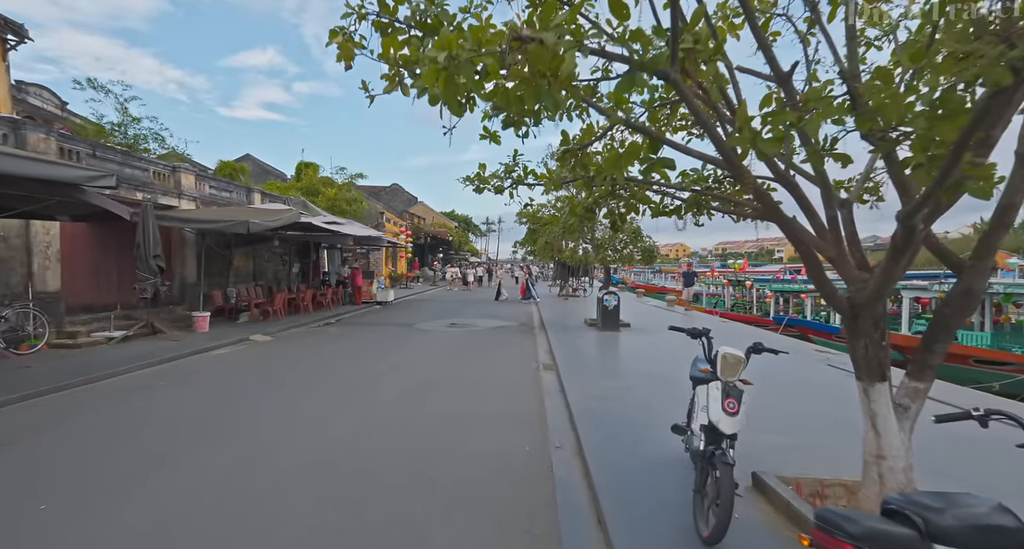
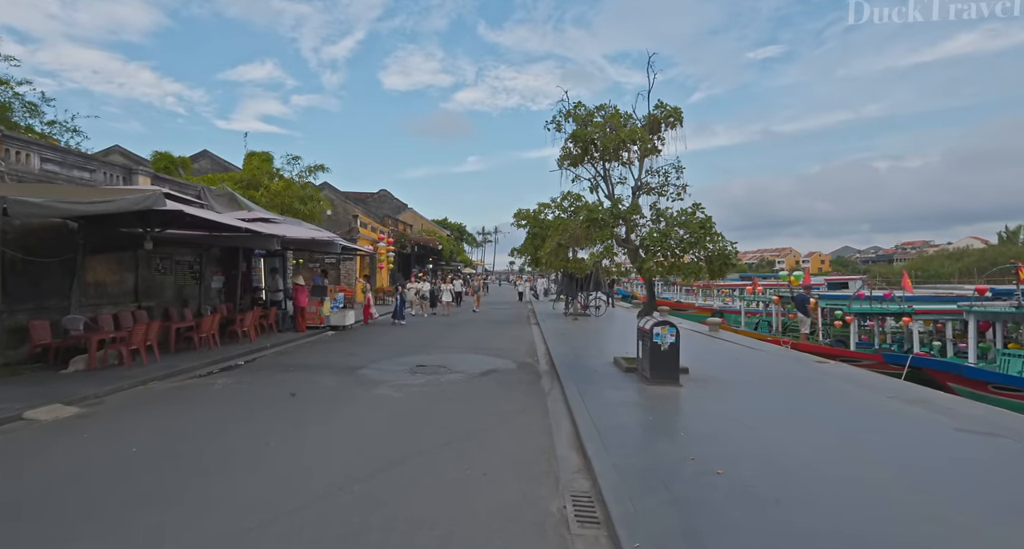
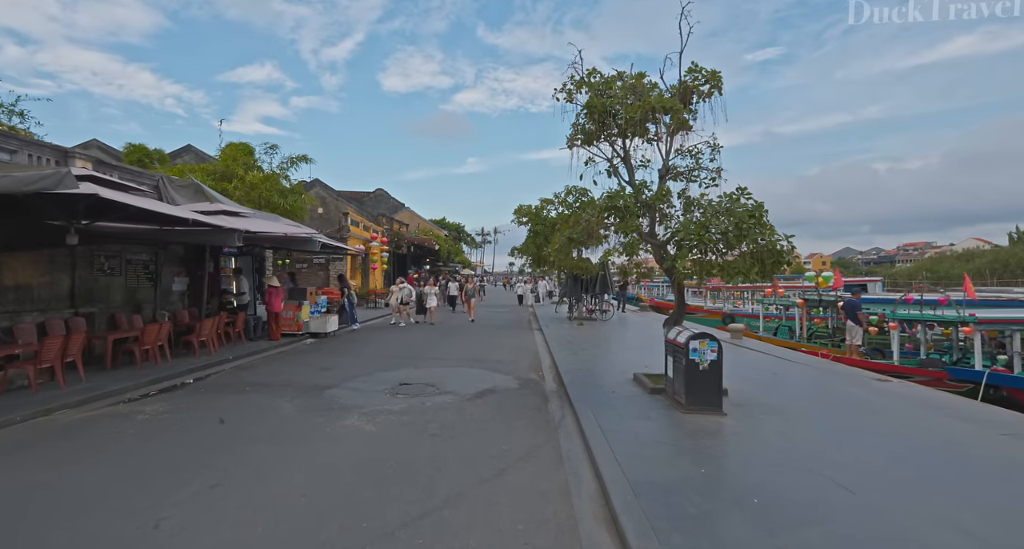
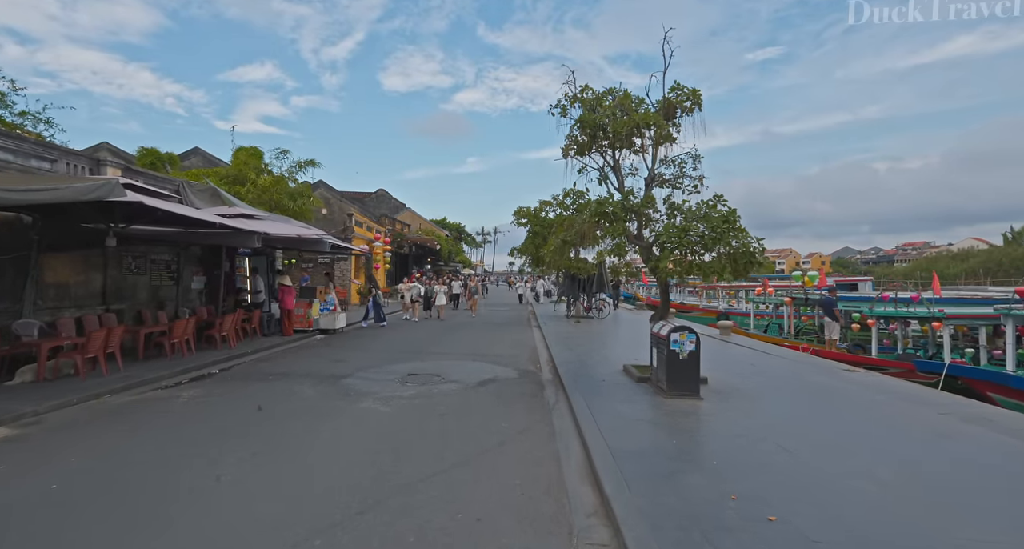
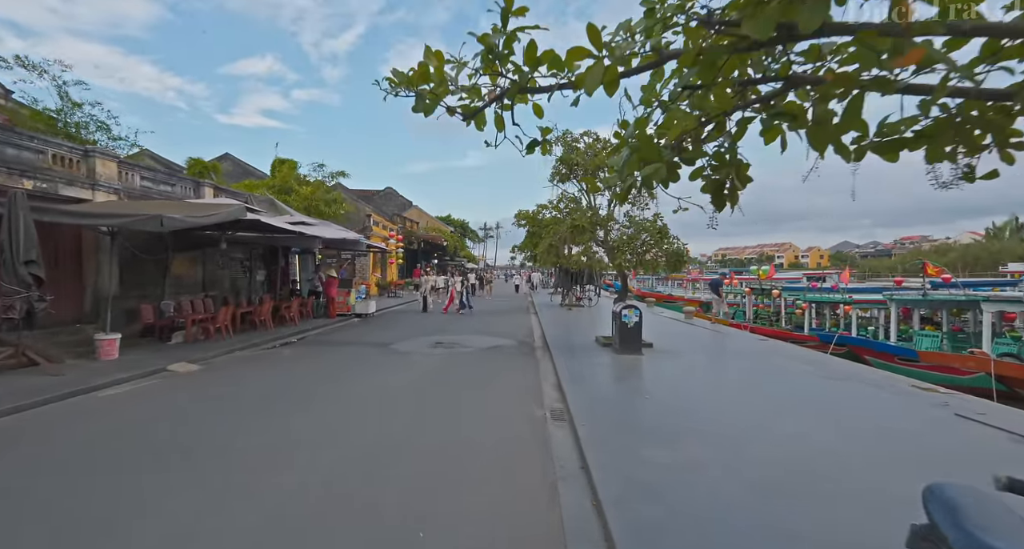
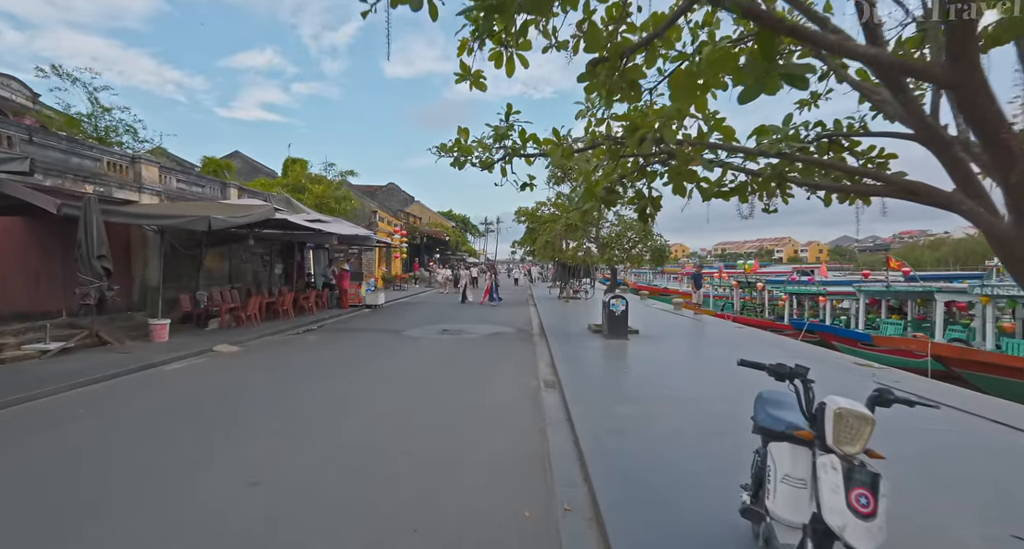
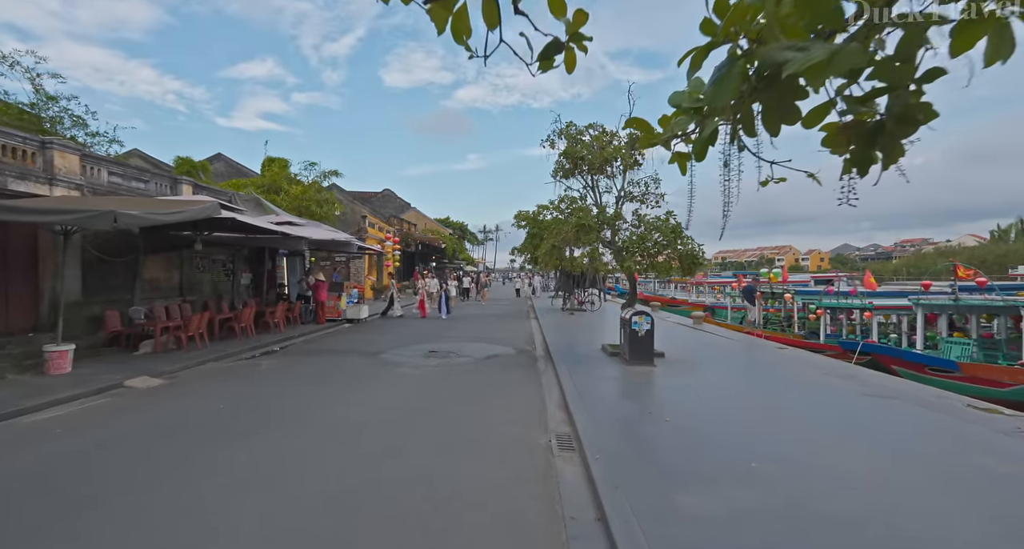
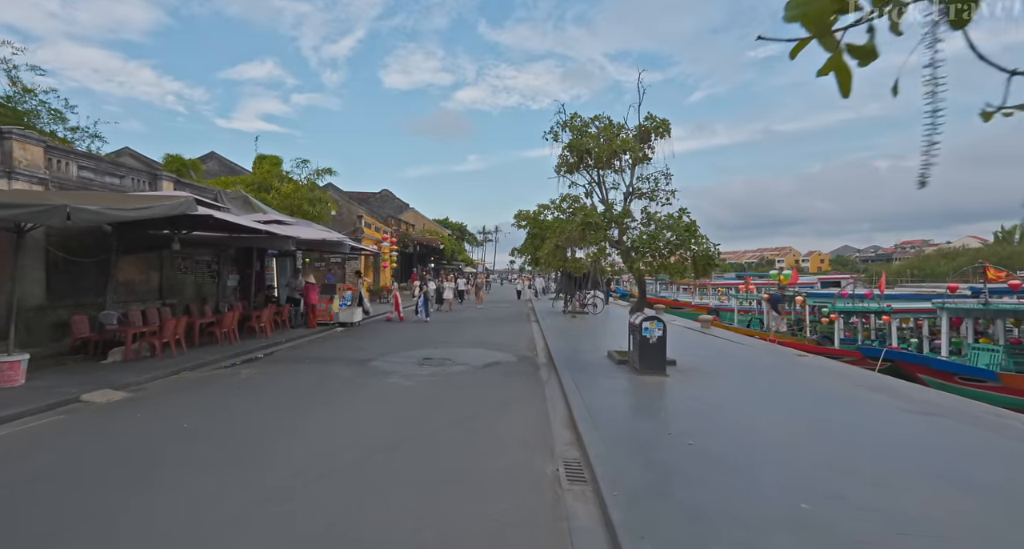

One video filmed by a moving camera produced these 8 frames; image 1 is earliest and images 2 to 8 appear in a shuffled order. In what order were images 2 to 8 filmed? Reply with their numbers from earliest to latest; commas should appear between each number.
6, 5, 7, 8, 2, 4, 3
